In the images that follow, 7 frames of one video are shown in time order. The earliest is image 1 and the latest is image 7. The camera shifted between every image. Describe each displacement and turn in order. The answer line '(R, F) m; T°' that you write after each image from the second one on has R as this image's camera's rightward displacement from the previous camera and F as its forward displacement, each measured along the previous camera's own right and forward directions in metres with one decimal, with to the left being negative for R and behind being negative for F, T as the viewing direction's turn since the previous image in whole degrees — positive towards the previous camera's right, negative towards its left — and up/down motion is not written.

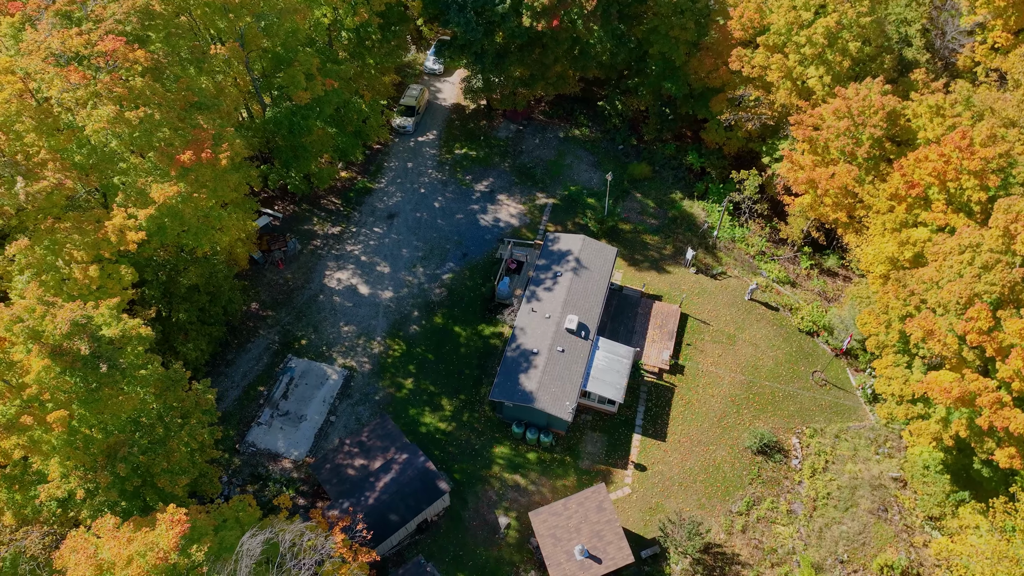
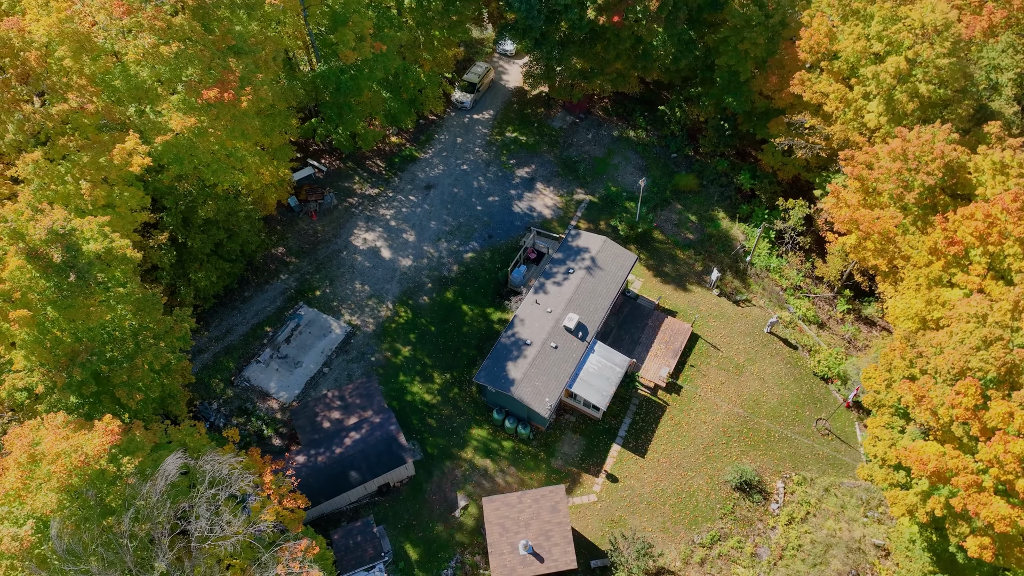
(+3.0, +0.2) m; -7°
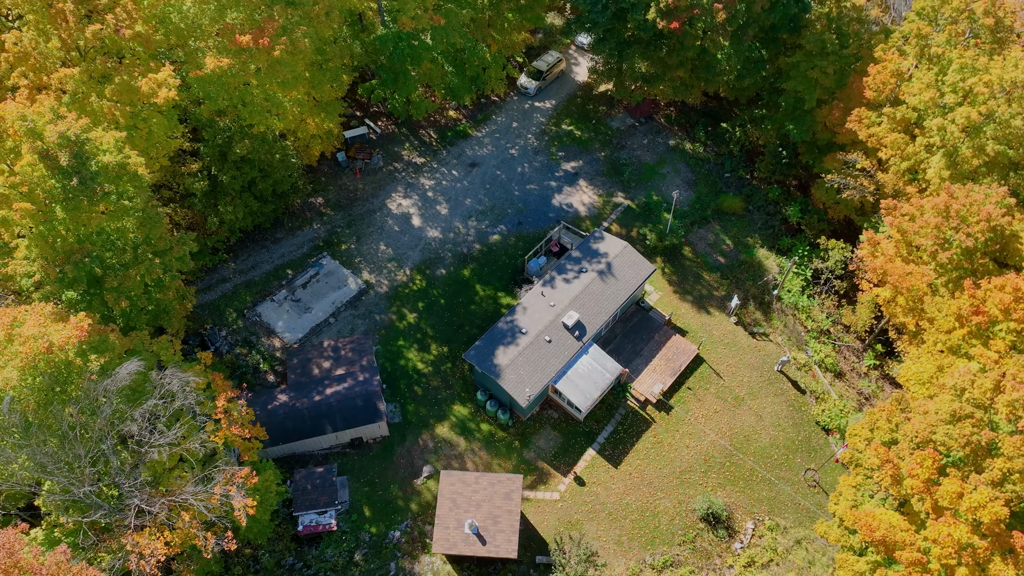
(+3.1, 0.0) m; -7°
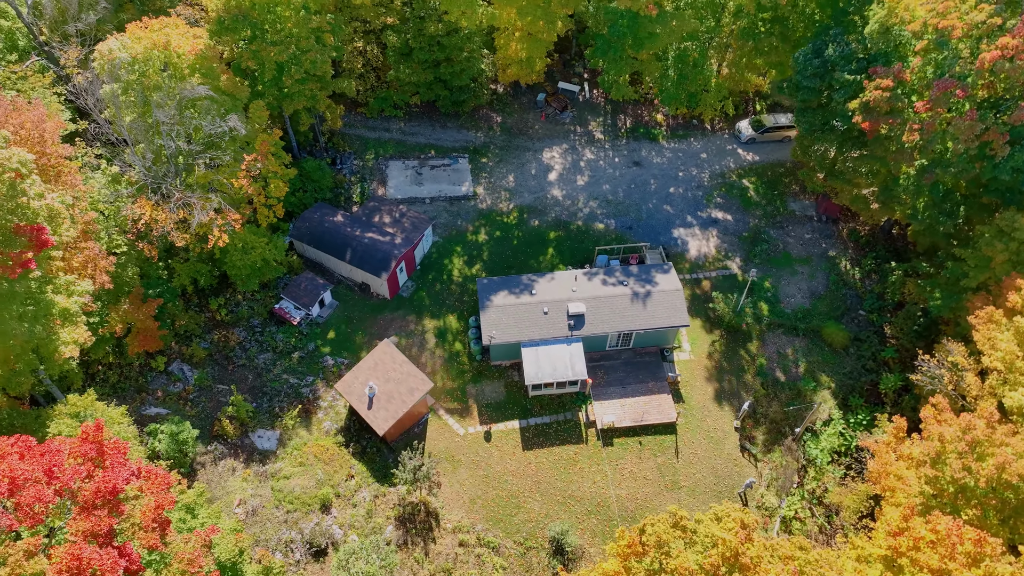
(+10.5, +0.5) m; -22°
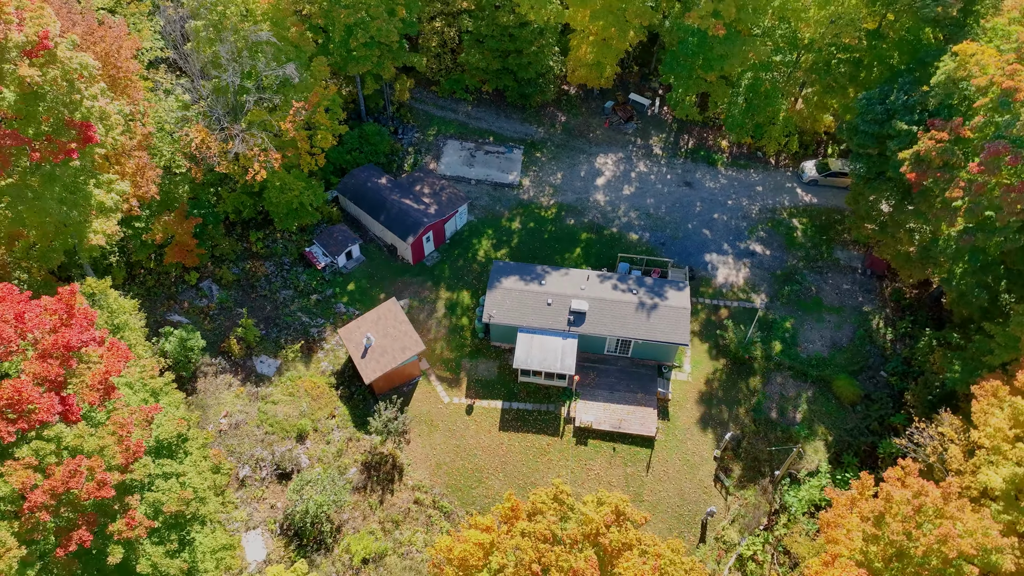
(+3.8, -0.5) m; -8°
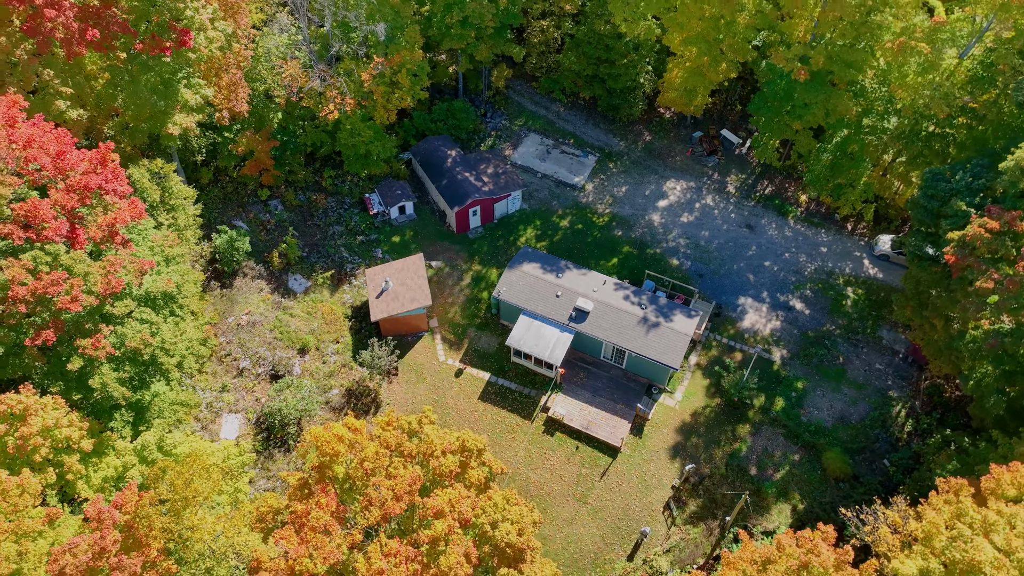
(+5.5, -0.8) m; -11°
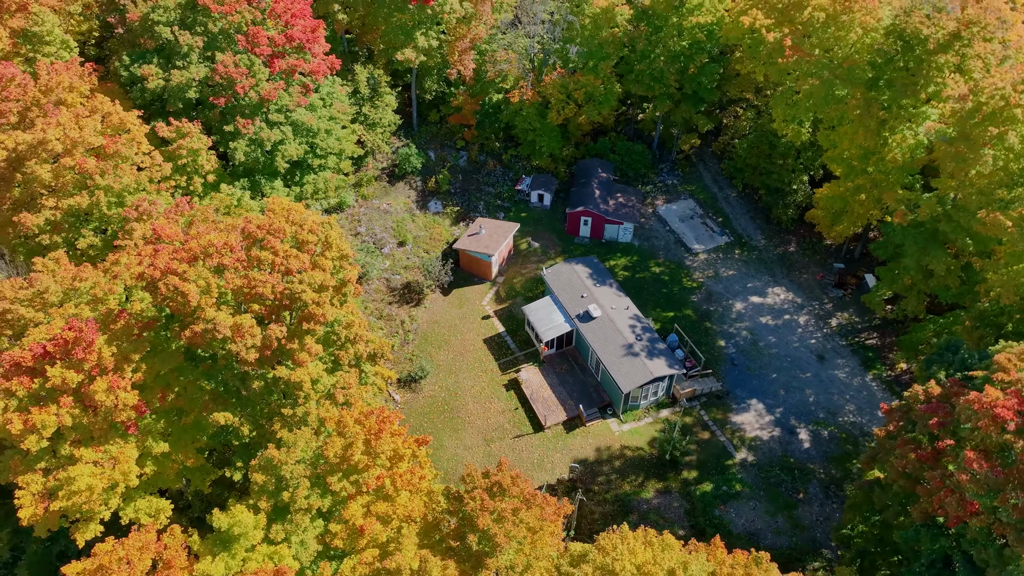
(+14.9, -1.7) m; -28°
